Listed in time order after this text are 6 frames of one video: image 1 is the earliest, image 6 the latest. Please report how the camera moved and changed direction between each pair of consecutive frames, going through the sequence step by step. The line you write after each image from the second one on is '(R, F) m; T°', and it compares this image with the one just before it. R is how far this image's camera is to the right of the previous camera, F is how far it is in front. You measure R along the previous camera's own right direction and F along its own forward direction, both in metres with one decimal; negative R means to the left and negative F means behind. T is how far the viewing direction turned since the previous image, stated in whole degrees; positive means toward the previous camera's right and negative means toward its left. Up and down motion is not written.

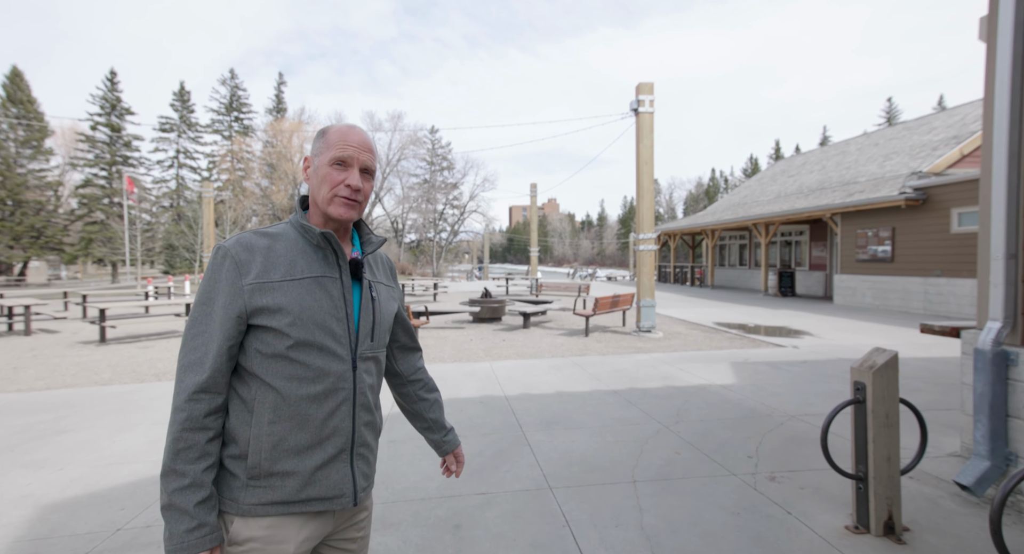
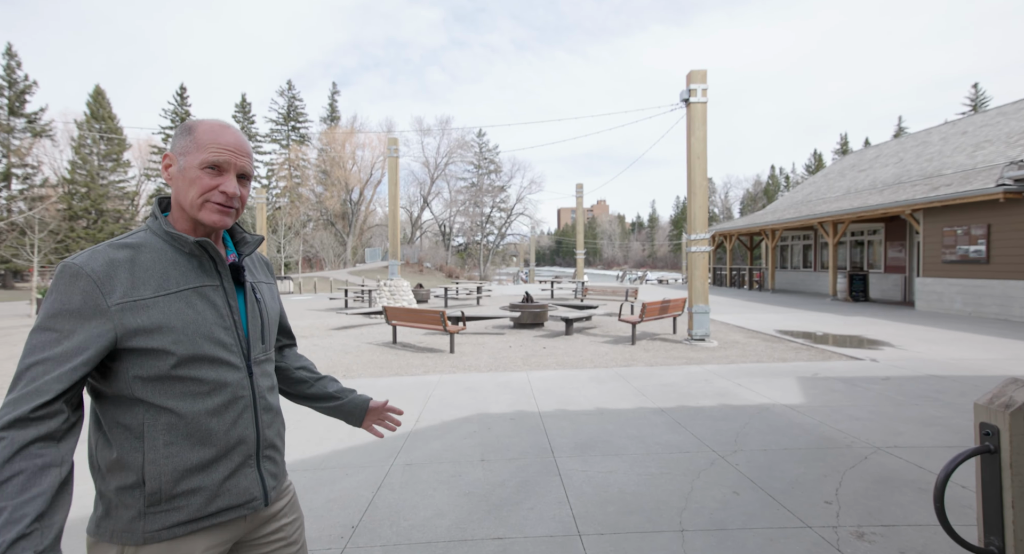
(+0.1, +0.4) m; -6°
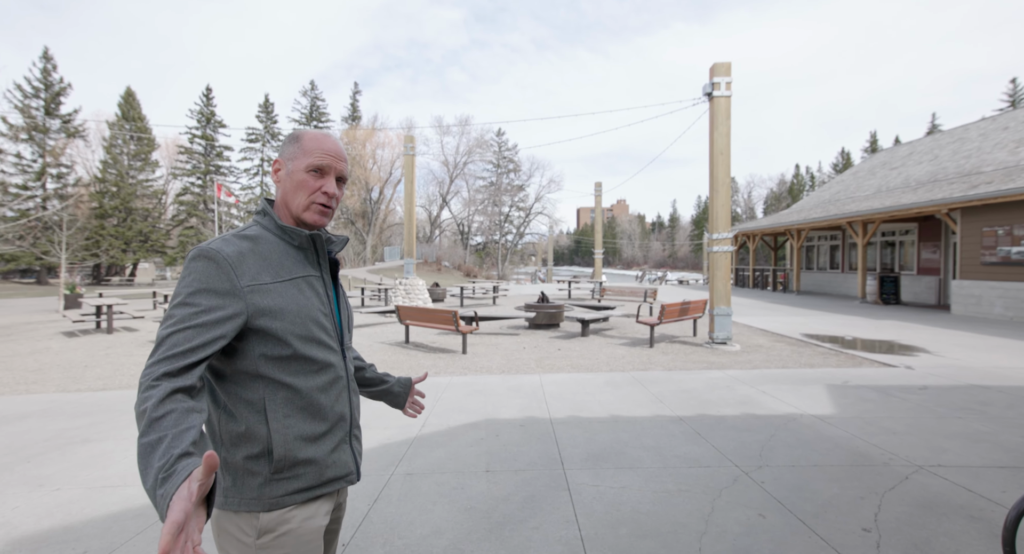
(+0.1, +0.2) m; -2°
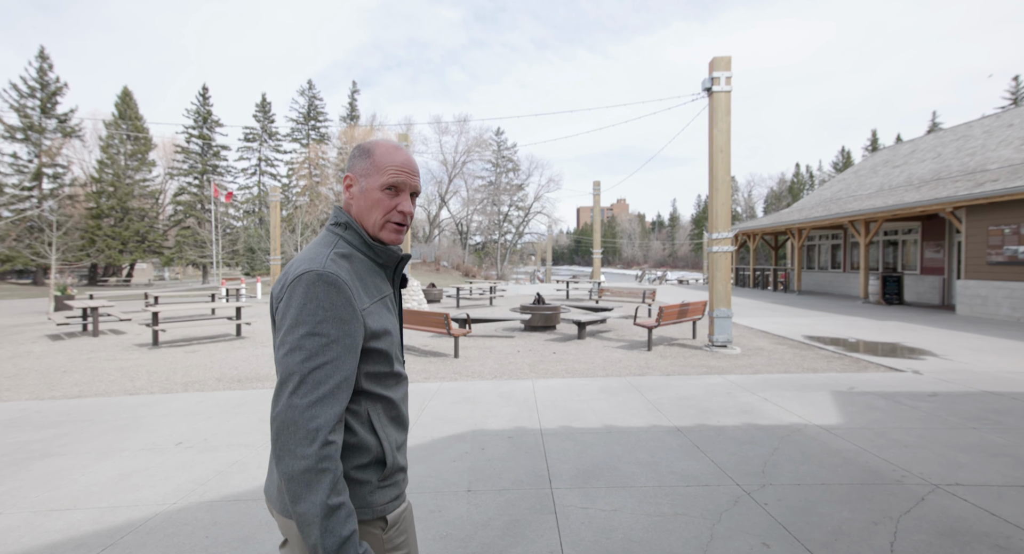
(+0.1, +0.2) m; 0°
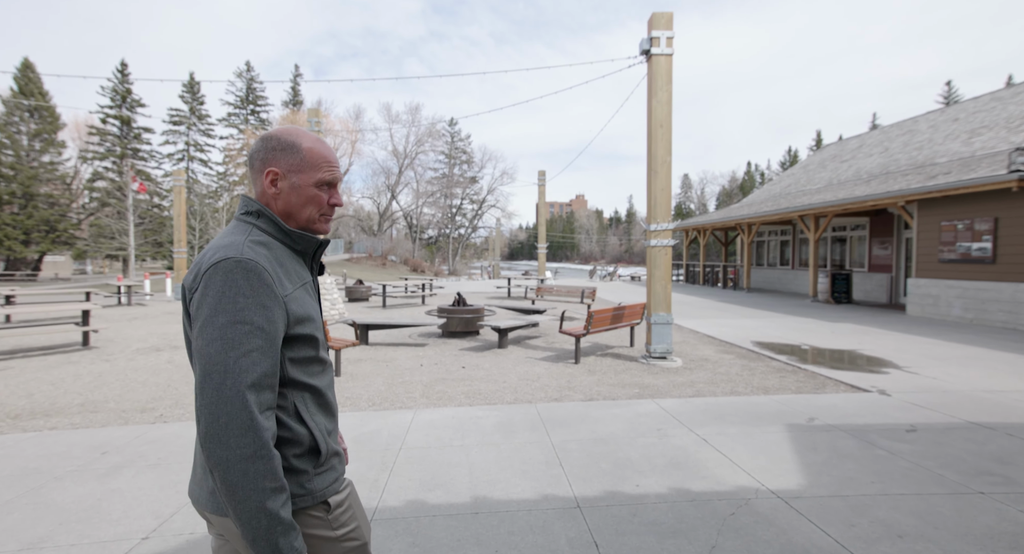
(+0.9, +1.4) m; +5°
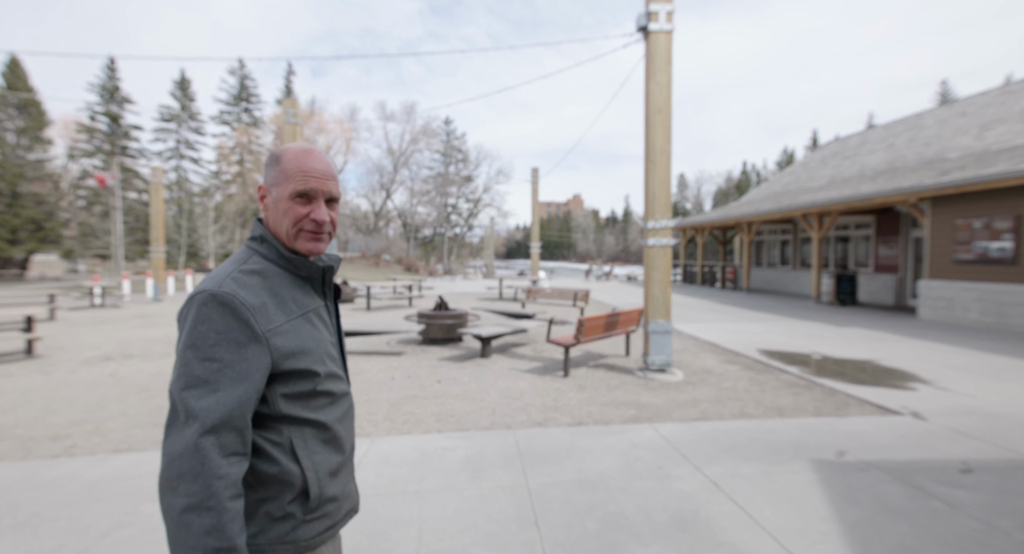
(+0.2, +0.7) m; 0°
